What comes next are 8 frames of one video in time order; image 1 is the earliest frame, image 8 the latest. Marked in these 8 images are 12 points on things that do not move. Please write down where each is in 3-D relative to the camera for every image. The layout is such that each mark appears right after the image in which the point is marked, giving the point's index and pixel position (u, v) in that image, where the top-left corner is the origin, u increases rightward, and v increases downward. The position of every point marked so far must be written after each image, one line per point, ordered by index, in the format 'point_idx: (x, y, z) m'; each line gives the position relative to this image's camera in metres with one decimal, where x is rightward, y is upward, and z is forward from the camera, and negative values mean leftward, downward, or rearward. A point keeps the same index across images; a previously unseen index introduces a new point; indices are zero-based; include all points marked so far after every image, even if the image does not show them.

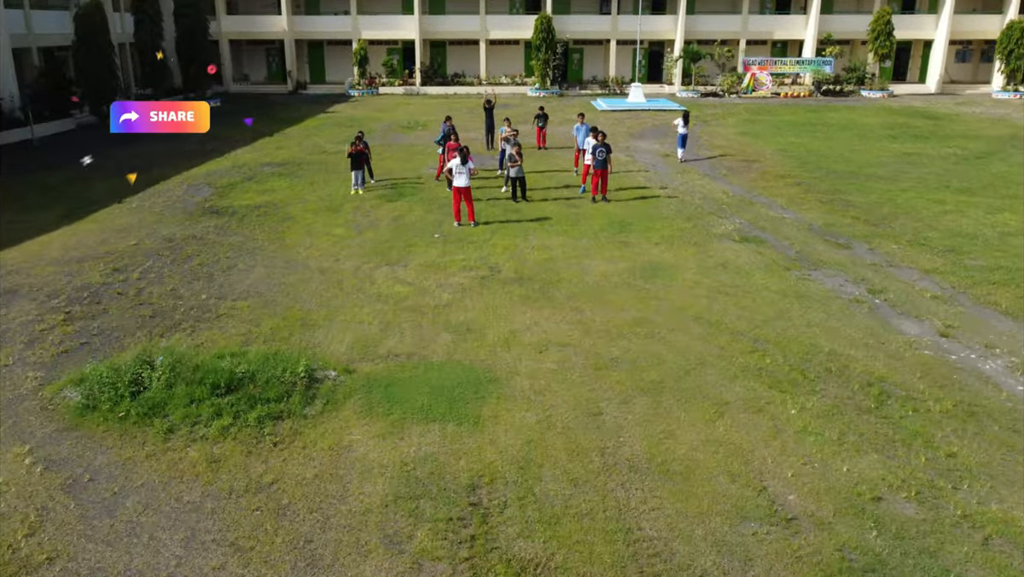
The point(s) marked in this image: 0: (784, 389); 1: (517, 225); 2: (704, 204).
0: (+2.9, -1.1, +7.8) m
1: (+0.1, +1.2, +14.1) m
2: (+4.1, +1.8, +15.7) m
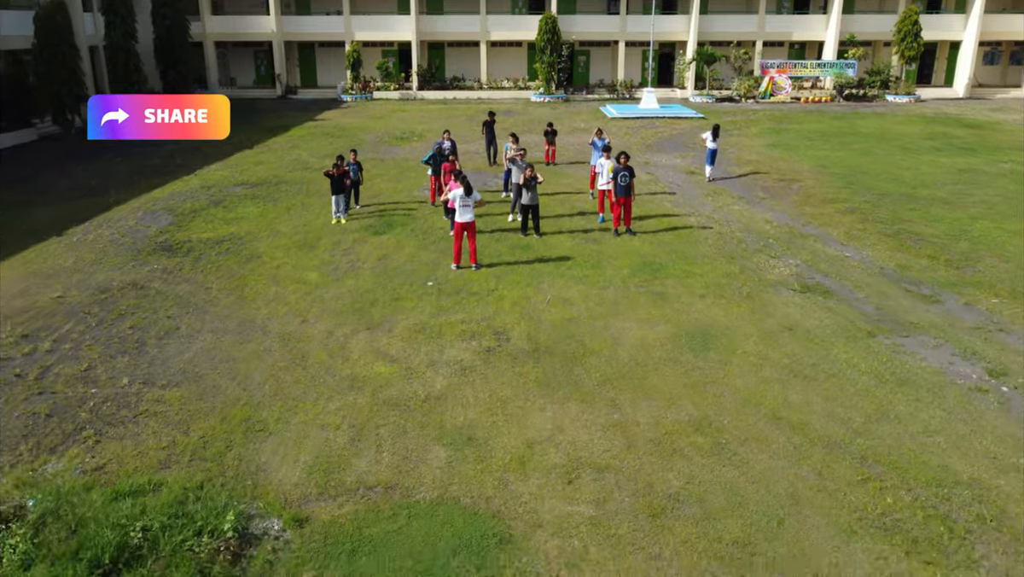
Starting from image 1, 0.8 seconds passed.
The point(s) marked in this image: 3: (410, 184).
0: (+3.0, -1.9, +5.4) m
1: (+0.2, +0.3, +11.7) m
2: (+4.2, +0.9, +13.3) m
3: (-2.5, +2.5, +18.2) m
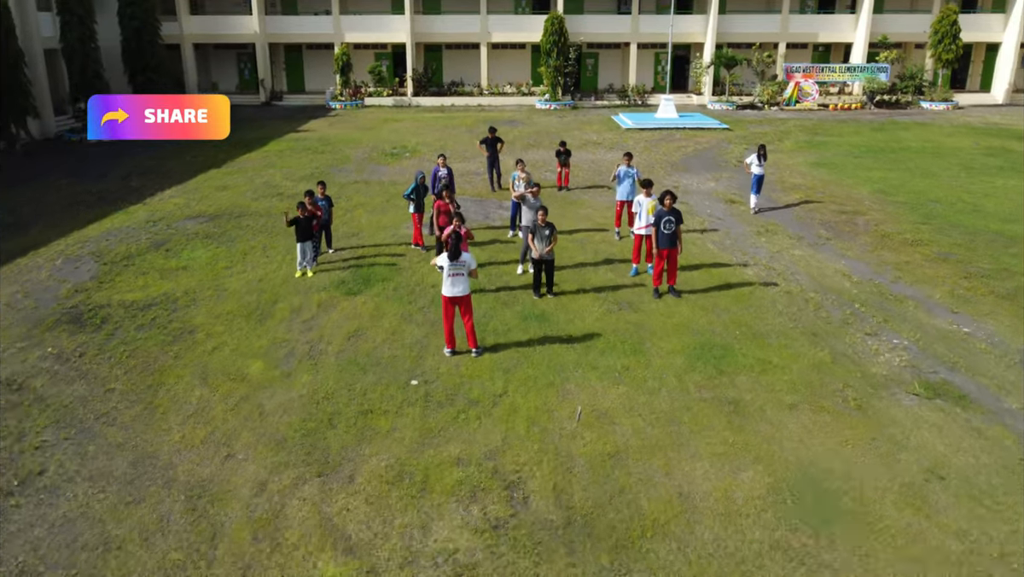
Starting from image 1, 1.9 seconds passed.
0: (+3.2, -3.0, +2.4) m
1: (+0.4, -0.8, +8.7) m
2: (+4.4, -0.2, +10.3) m
3: (-2.4, +1.4, +15.2) m
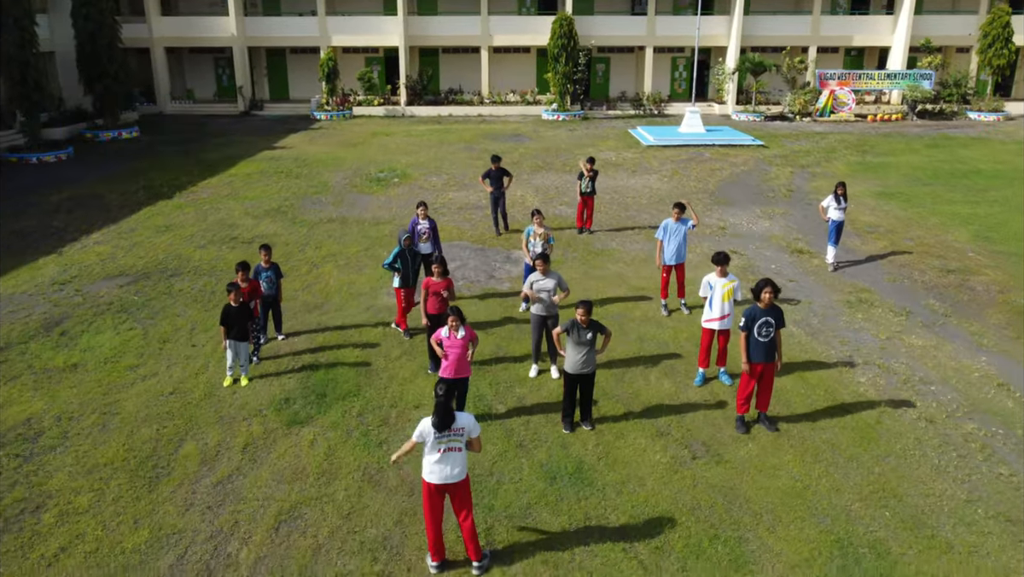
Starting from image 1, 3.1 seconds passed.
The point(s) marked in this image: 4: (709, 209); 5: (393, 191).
0: (+3.4, -4.3, -1.0) m
1: (+0.6, -2.0, +5.4) m
2: (+4.6, -1.5, +6.9) m
3: (-2.2, +0.2, +11.8) m
4: (+4.3, +1.8, +16.3) m
5: (-3.0, +2.4, +18.4) m
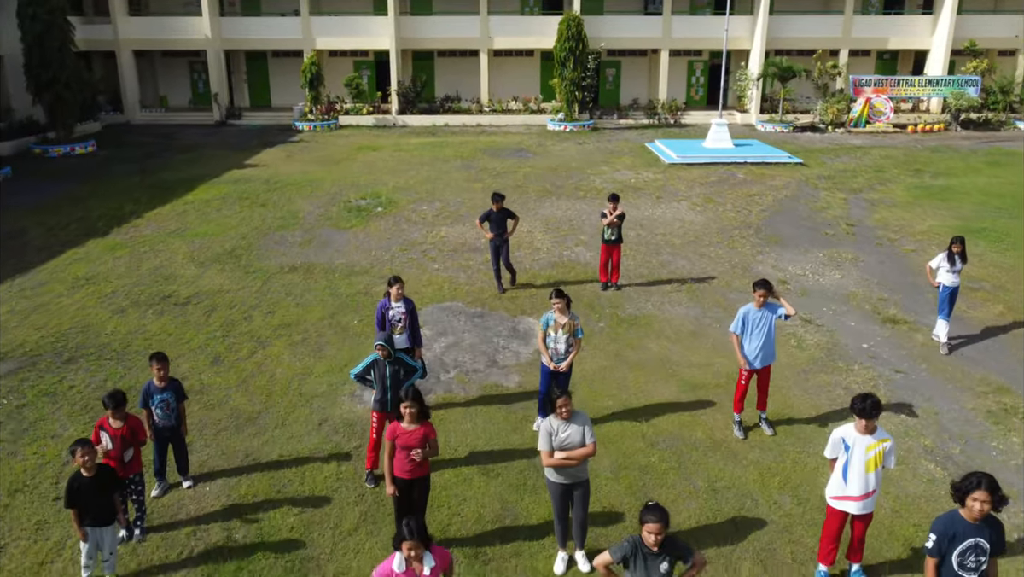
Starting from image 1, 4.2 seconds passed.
0: (+3.5, -5.4, -4.0) m
1: (+0.7, -3.1, +2.4) m
2: (+4.7, -2.6, +3.9) m
3: (-2.1, -0.9, +8.8) m
4: (+4.4, +0.7, +13.3) m
5: (-2.9, +1.3, +15.4) m
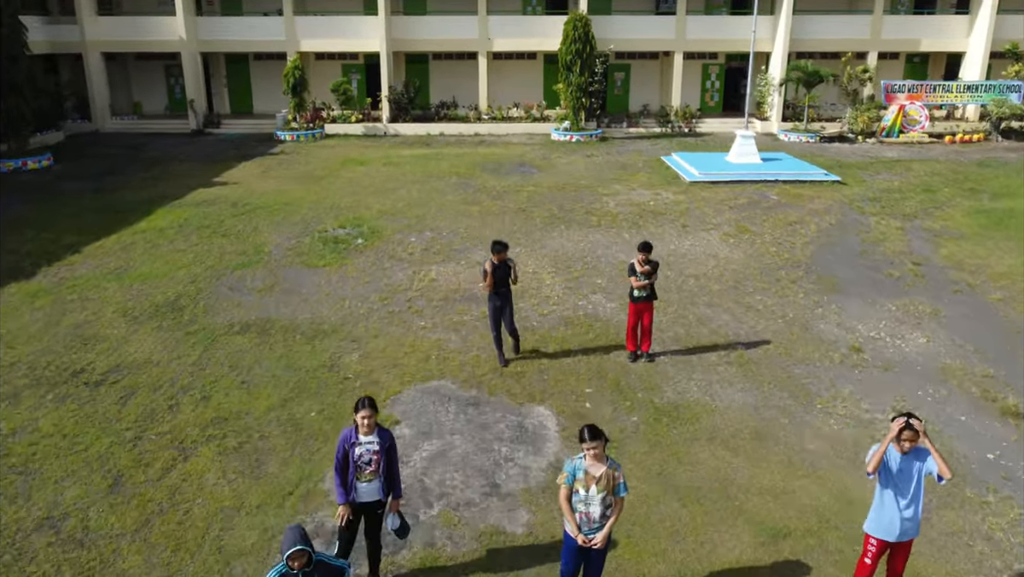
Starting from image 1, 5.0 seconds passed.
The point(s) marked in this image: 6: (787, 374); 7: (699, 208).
0: (+3.6, -6.2, -6.4) m
1: (+0.8, -4.0, 0.0) m
2: (+4.7, -3.4, +1.5) m
3: (-2.0, -1.8, +6.4) m
4: (+4.5, -0.2, +11.0) m
5: (-2.8, +0.5, +13.0) m
6: (+3.2, -1.0, +8.7) m
7: (+4.3, +1.8, +16.7) m
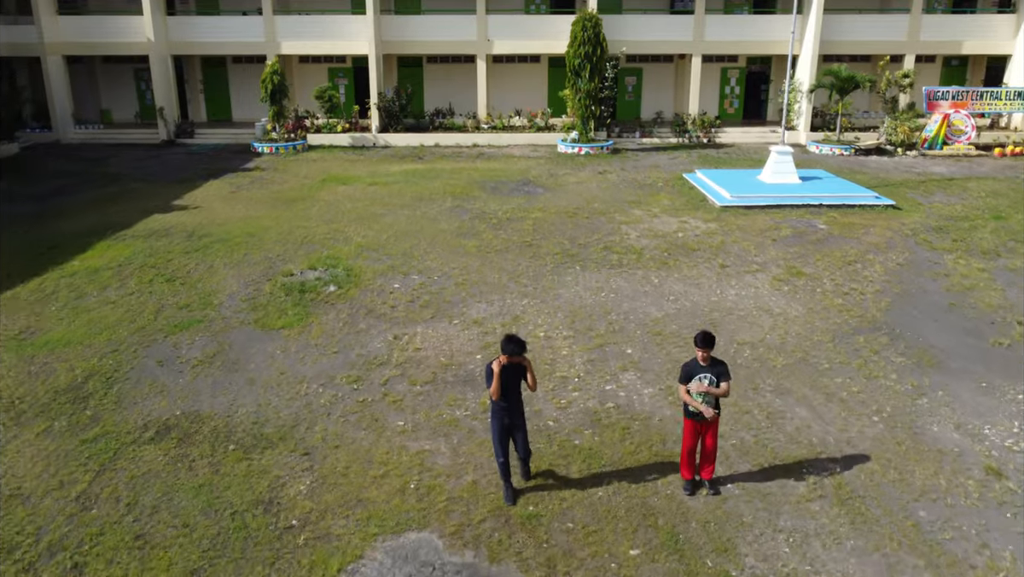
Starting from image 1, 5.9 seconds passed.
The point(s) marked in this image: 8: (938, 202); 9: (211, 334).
0: (+3.7, -7.2, -8.9) m
1: (+0.9, -4.9, -2.6) m
2: (+4.8, -4.3, -1.0) m
3: (-1.9, -2.7, +3.9) m
4: (+4.6, -1.1, +8.4) m
5: (-2.7, -0.4, +10.5) m
6: (+3.3, -1.9, +6.2) m
7: (+4.3, +0.9, +14.2) m
8: (+9.9, +2.0, +17.2) m
9: (-4.1, -0.6, +10.0) m
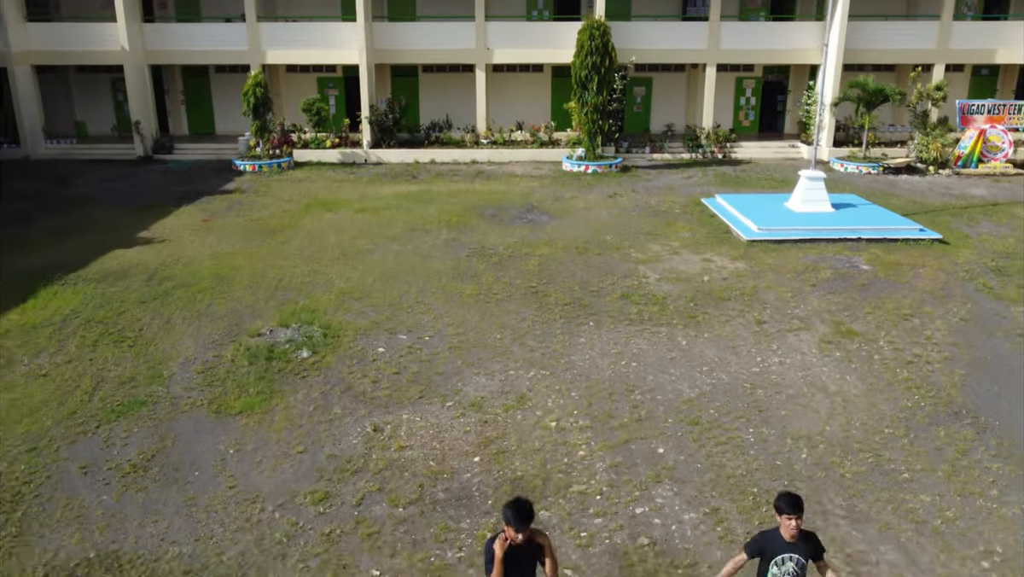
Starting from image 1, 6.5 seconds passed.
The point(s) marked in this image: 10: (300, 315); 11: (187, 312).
0: (+3.7, -8.1, -10.6) m
1: (+0.9, -5.8, -4.3) m
2: (+4.9, -5.2, -2.7) m
3: (-1.9, -3.6, +2.1) m
4: (+4.6, -2.0, +6.7) m
5: (-2.7, -1.3, +8.7) m
6: (+3.4, -2.8, +4.4) m
7: (+4.4, 0.0, +12.4) m
8: (+10.0, +1.2, +15.4) m
9: (-4.0, -1.5, +8.3) m
10: (-3.3, -0.4, +11.2) m
11: (-5.1, -0.3, +11.5) m
